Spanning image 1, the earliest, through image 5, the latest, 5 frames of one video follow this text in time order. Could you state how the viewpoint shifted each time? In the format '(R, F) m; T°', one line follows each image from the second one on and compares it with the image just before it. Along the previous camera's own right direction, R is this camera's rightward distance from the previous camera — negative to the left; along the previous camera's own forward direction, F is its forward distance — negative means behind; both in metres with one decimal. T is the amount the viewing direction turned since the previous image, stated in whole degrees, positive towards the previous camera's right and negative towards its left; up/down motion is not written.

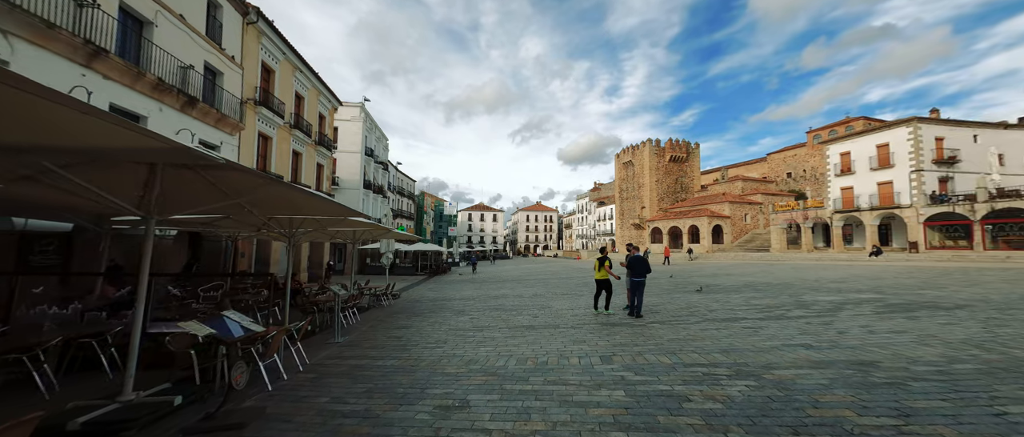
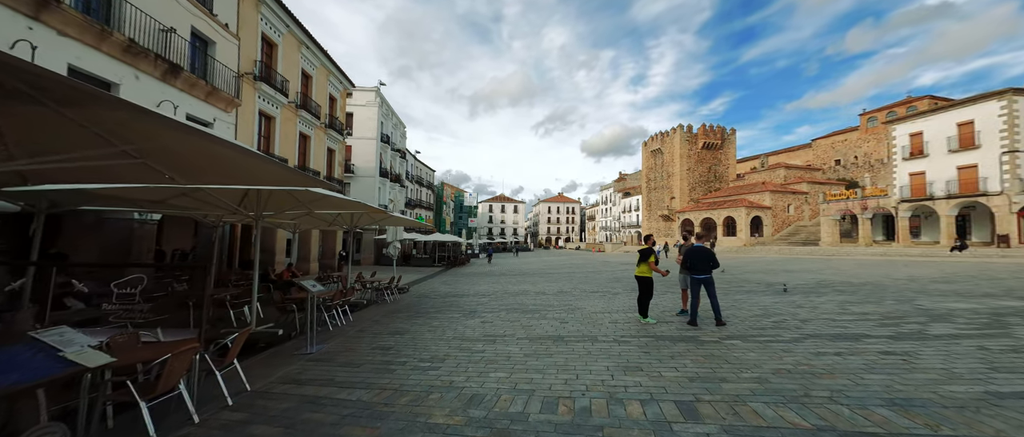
(0.0, +1.8) m; -3°
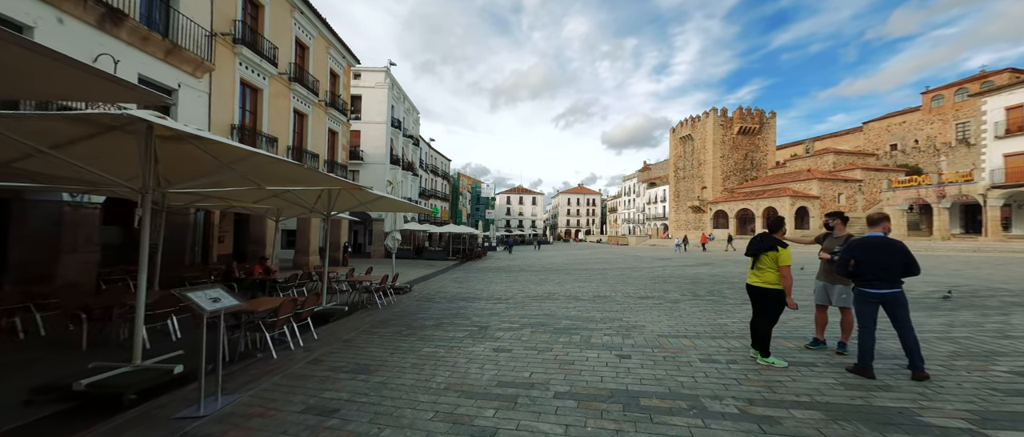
(-0.1, +2.4) m; -3°
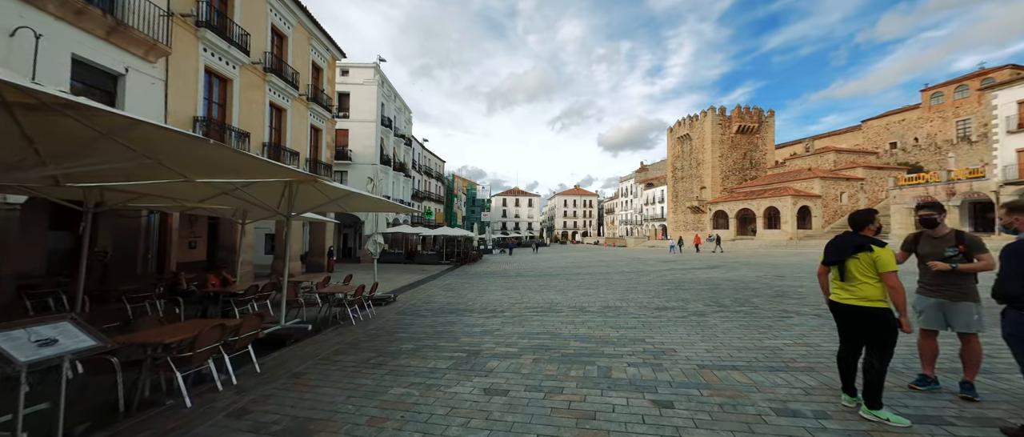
(0.0, +1.2) m; +1°
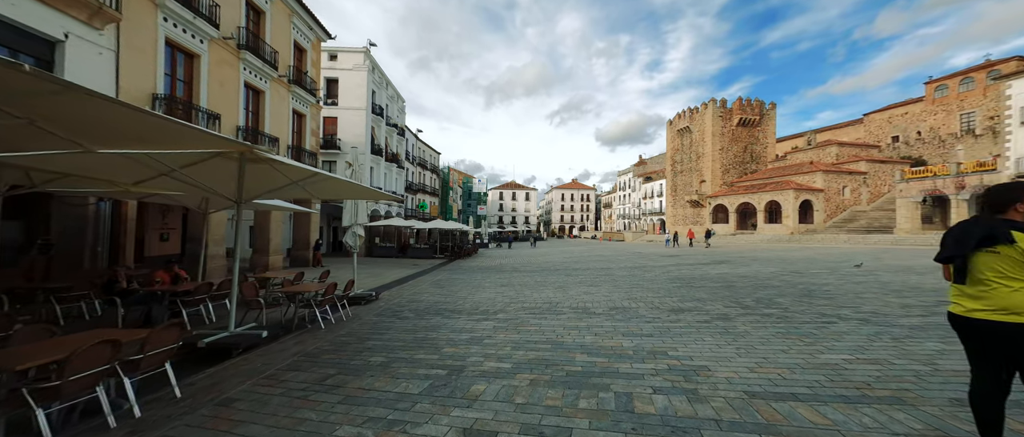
(0.0, +1.0) m; +1°
